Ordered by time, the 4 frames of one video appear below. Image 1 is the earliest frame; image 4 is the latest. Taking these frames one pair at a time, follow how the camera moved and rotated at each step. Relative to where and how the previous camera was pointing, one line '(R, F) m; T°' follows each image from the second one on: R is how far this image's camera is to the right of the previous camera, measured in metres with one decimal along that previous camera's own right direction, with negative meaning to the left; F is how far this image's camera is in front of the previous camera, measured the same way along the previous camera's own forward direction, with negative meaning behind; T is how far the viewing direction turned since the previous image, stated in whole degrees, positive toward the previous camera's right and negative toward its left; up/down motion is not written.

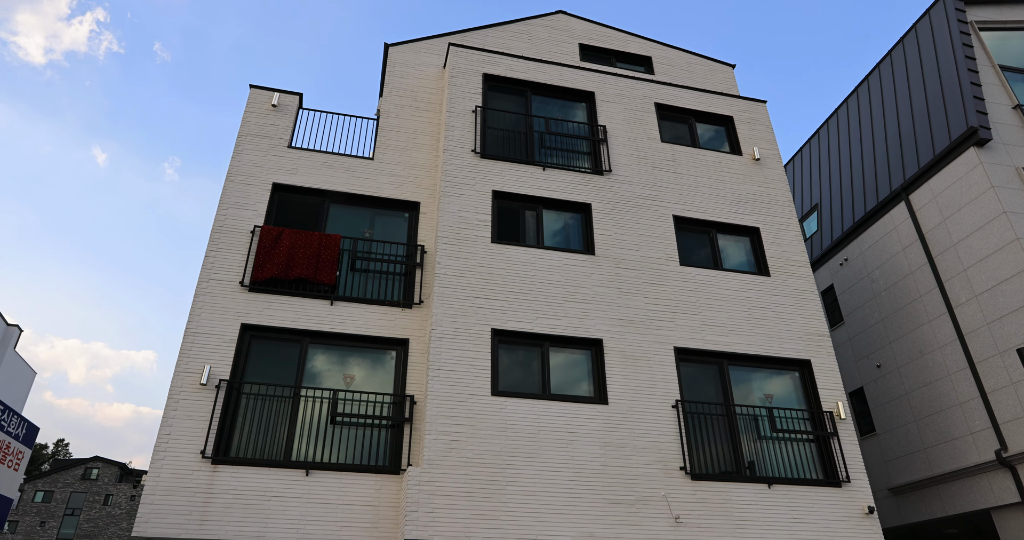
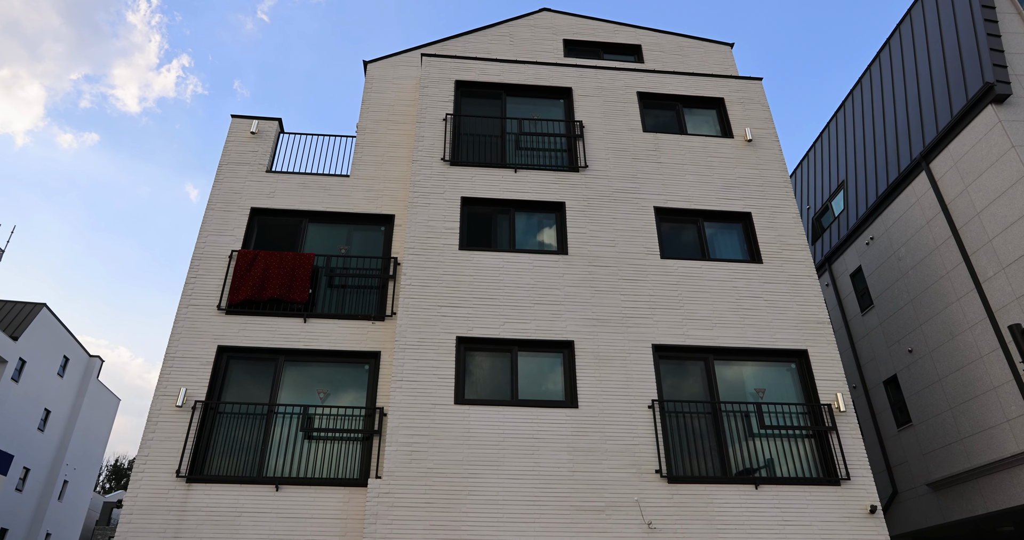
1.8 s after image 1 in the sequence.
(+1.9, +0.3) m; -7°
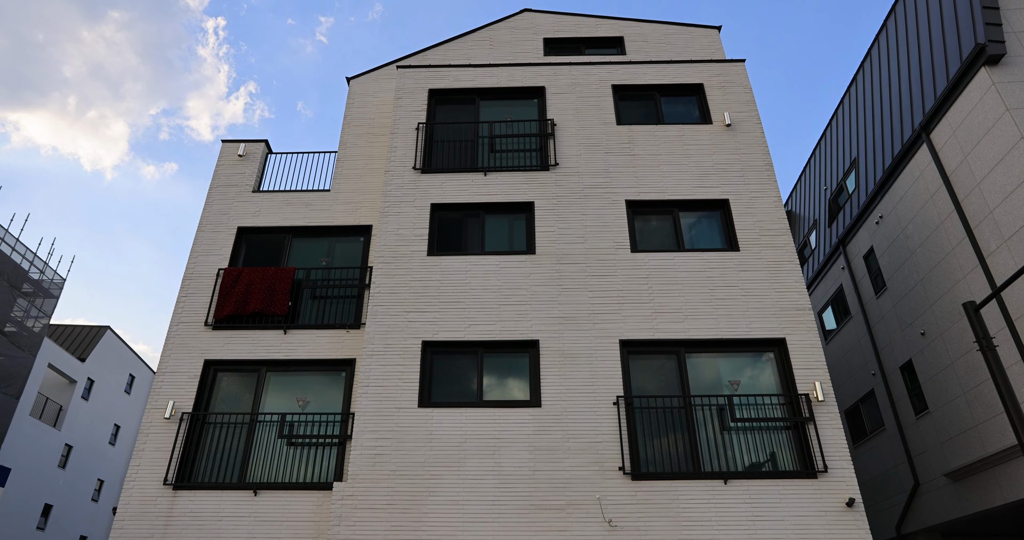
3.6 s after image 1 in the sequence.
(+1.8, 0.0) m; -6°
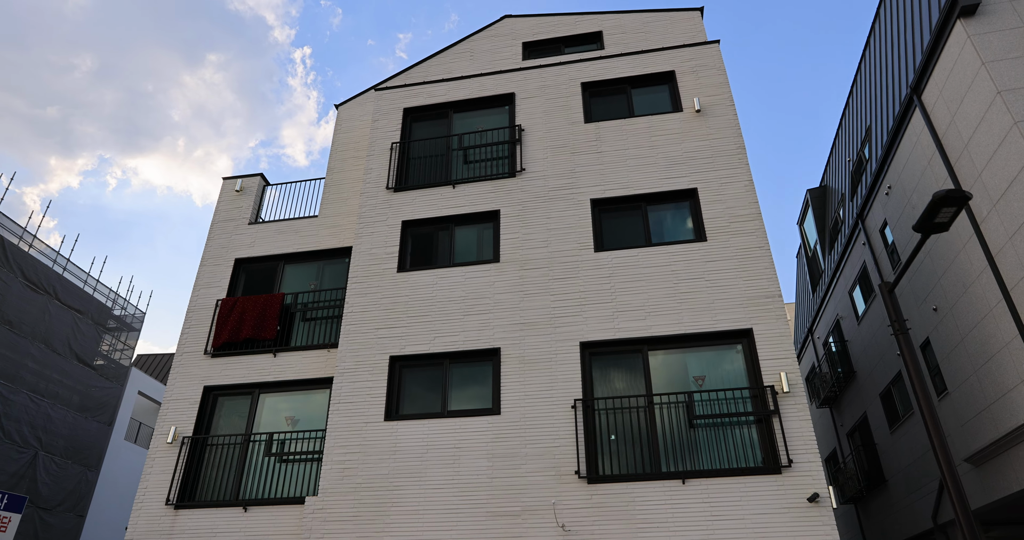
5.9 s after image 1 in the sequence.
(+2.3, 0.0) m; -8°
